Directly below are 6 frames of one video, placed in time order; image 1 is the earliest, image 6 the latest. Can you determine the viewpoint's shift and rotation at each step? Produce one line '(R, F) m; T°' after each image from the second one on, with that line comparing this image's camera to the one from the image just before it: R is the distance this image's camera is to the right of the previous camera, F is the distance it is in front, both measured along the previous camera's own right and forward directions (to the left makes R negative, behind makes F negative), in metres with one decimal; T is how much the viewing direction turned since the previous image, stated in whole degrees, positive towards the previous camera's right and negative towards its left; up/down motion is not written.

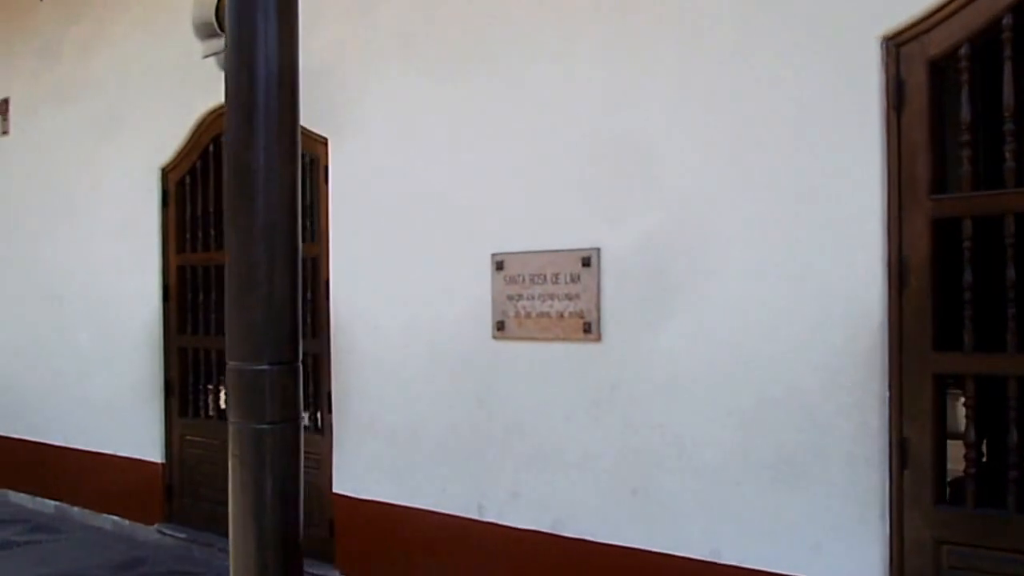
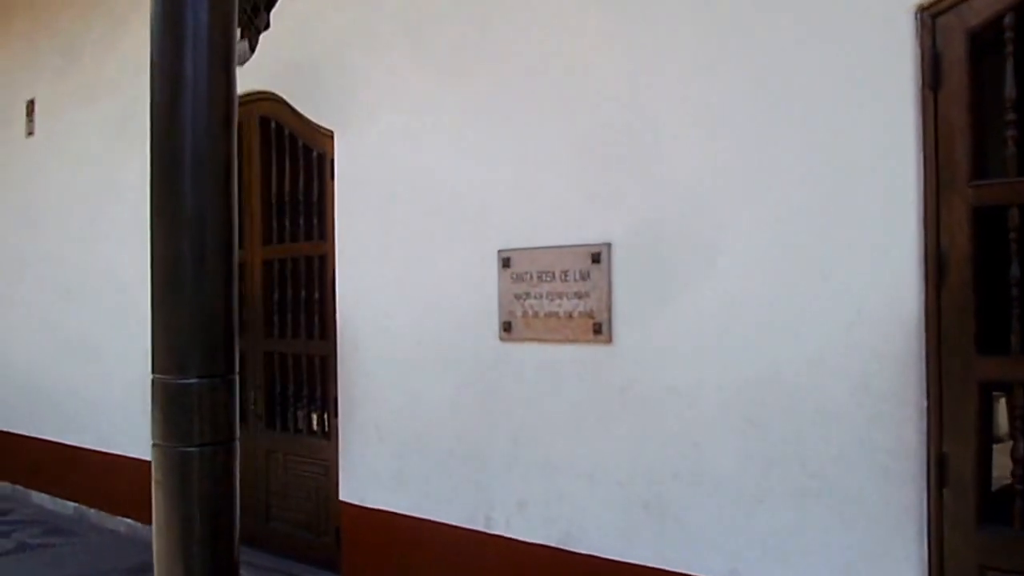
(+0.2, +0.2) m; -3°
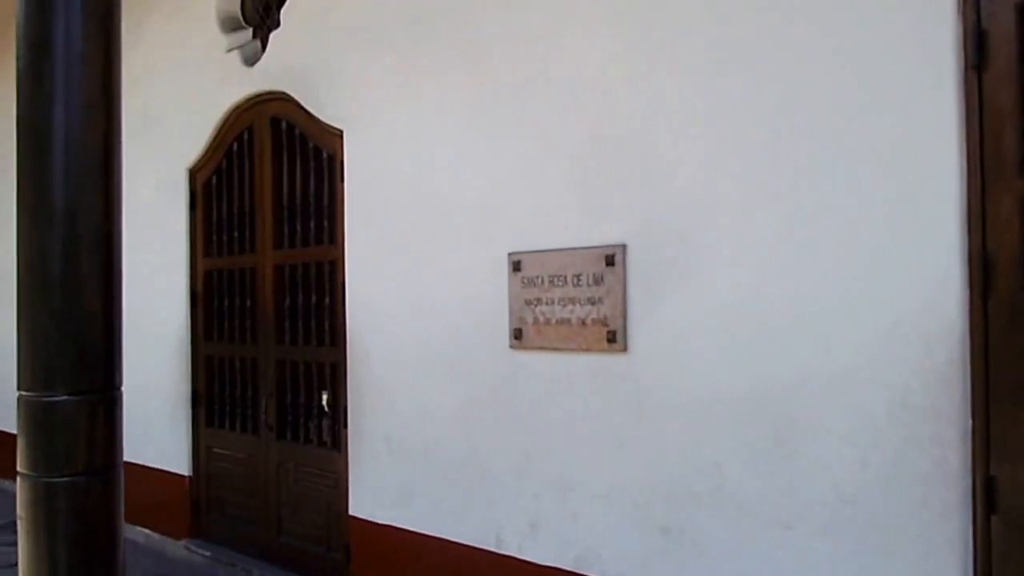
(+0.1, +0.2) m; -3°
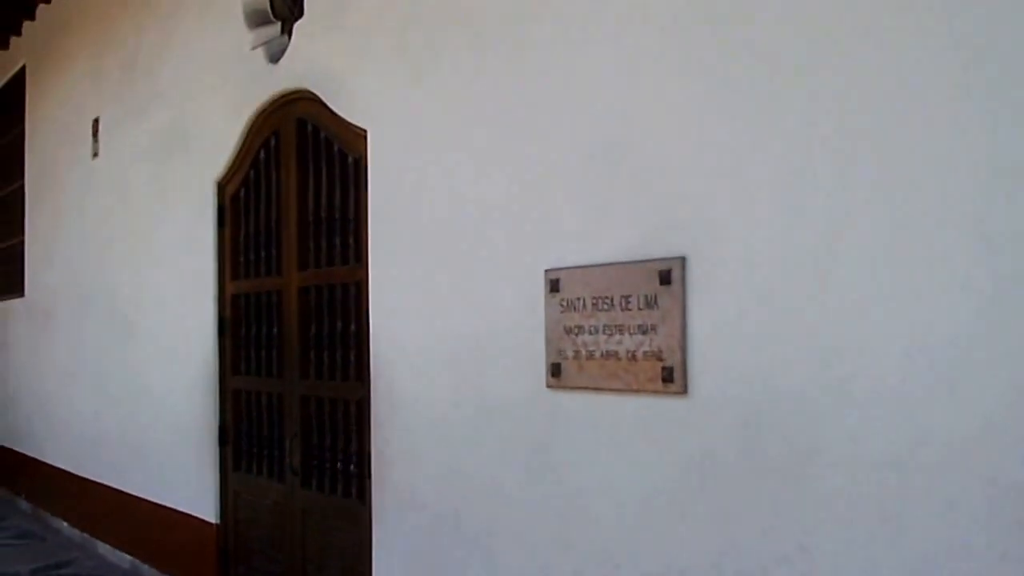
(+0.2, +0.6) m; -6°
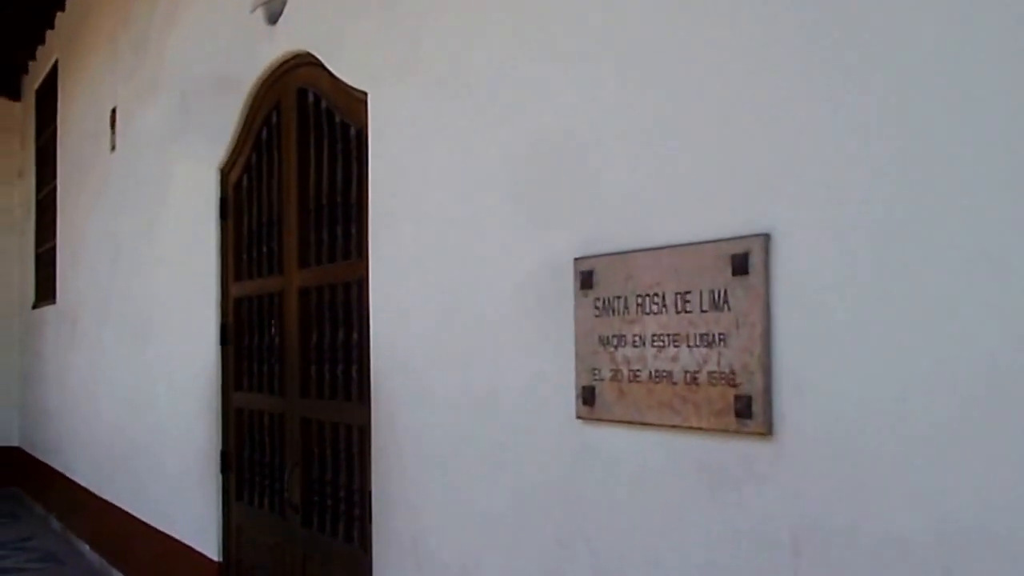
(+0.1, +0.7) m; -5°
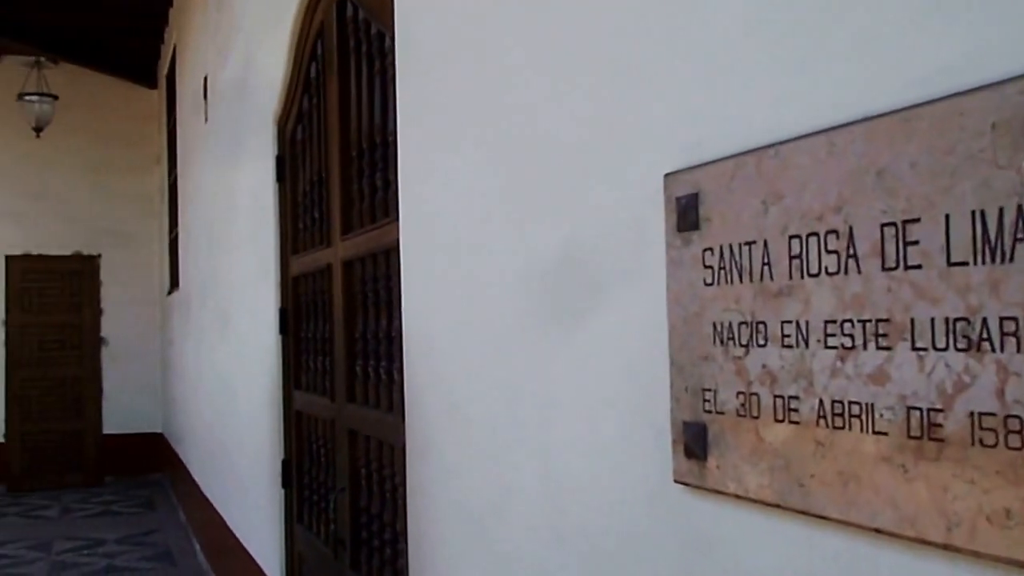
(+0.2, +0.9) m; -11°
